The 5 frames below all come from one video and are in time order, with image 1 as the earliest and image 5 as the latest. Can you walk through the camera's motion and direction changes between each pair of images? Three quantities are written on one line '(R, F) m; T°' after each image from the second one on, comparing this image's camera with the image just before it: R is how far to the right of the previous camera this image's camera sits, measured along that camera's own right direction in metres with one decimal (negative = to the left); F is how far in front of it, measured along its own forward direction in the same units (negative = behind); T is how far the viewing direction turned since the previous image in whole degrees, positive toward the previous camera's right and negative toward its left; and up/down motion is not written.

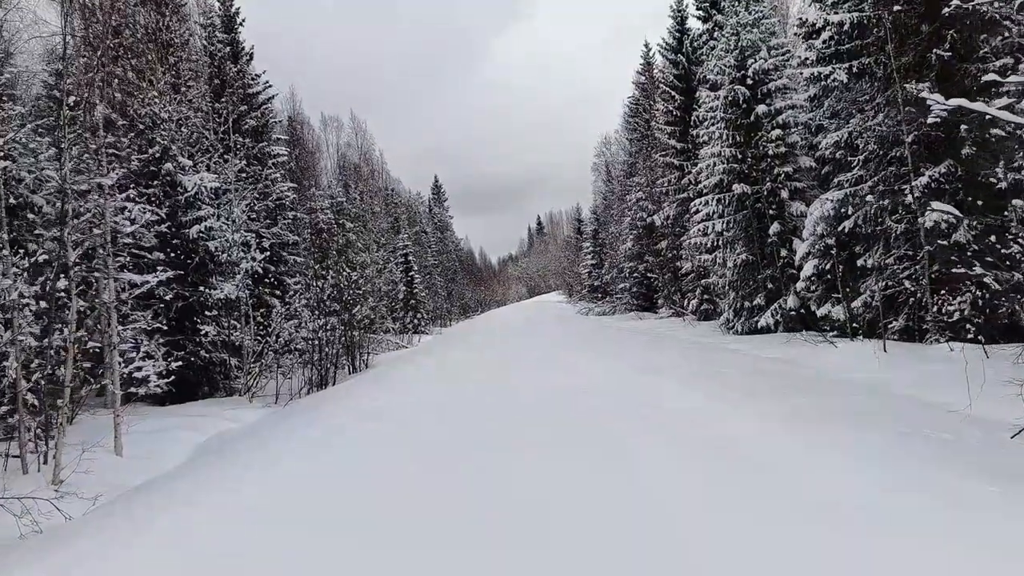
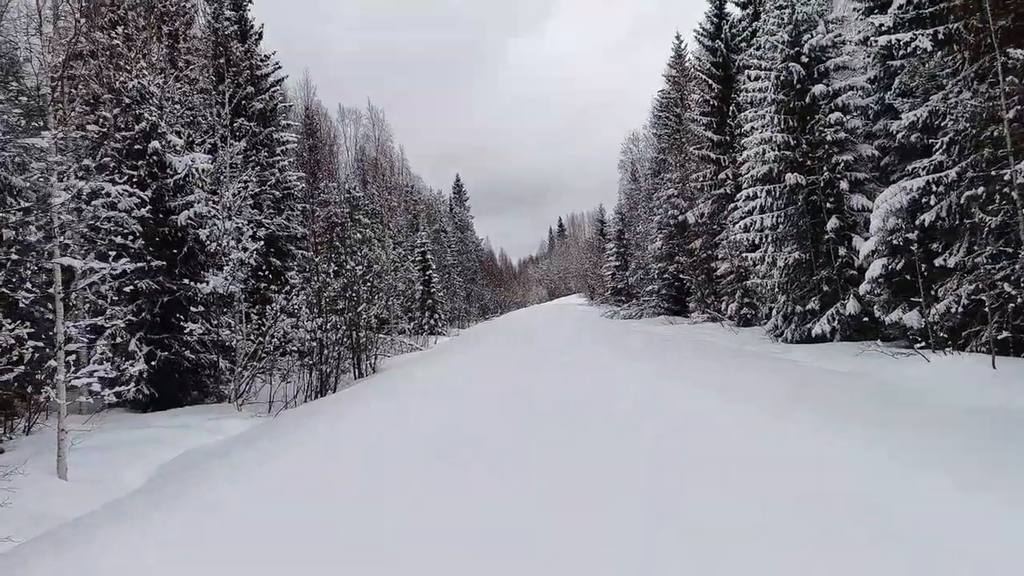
(0.0, +1.1) m; -2°
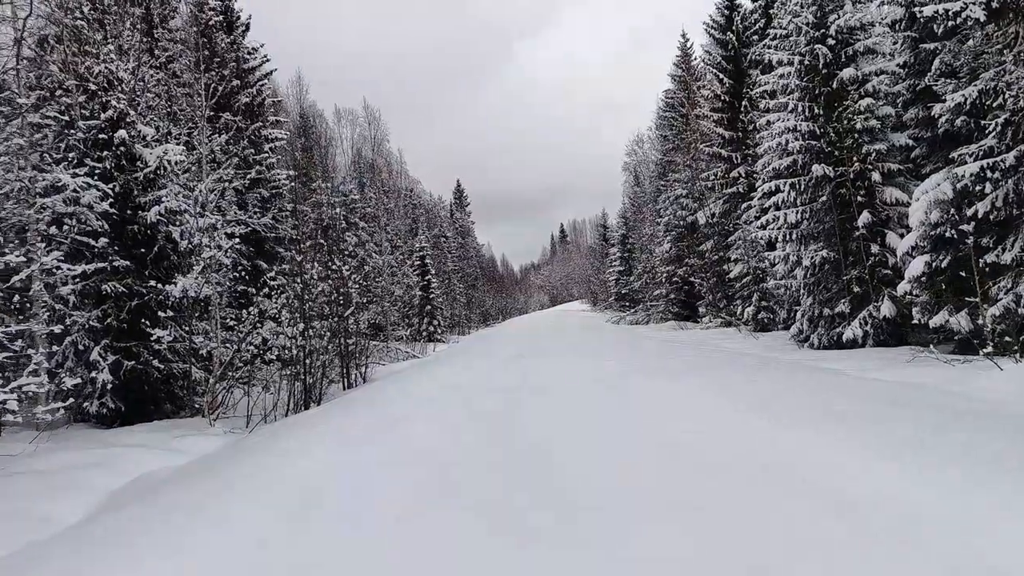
(0.0, +0.9) m; 0°
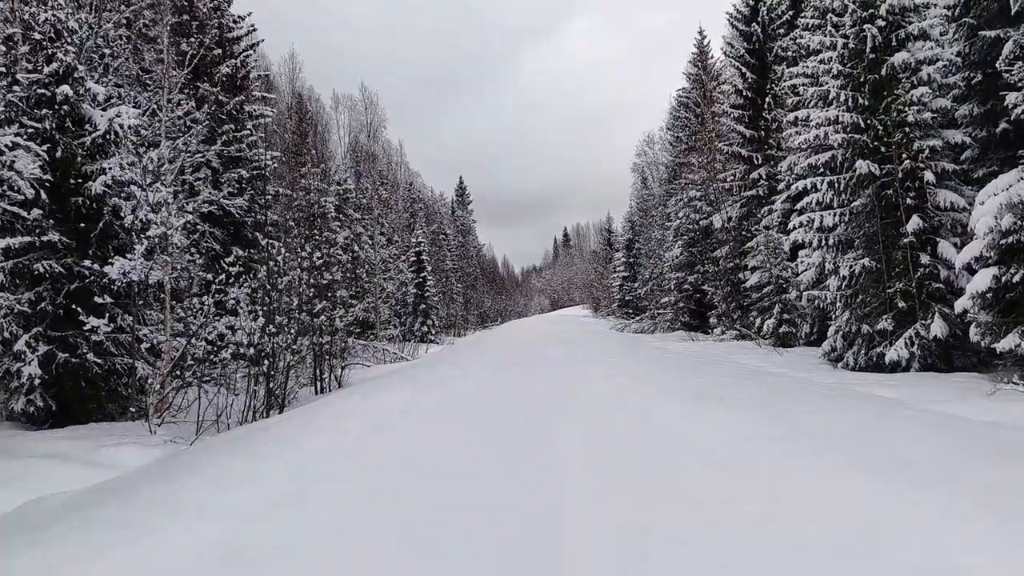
(+0.1, +1.2) m; 0°
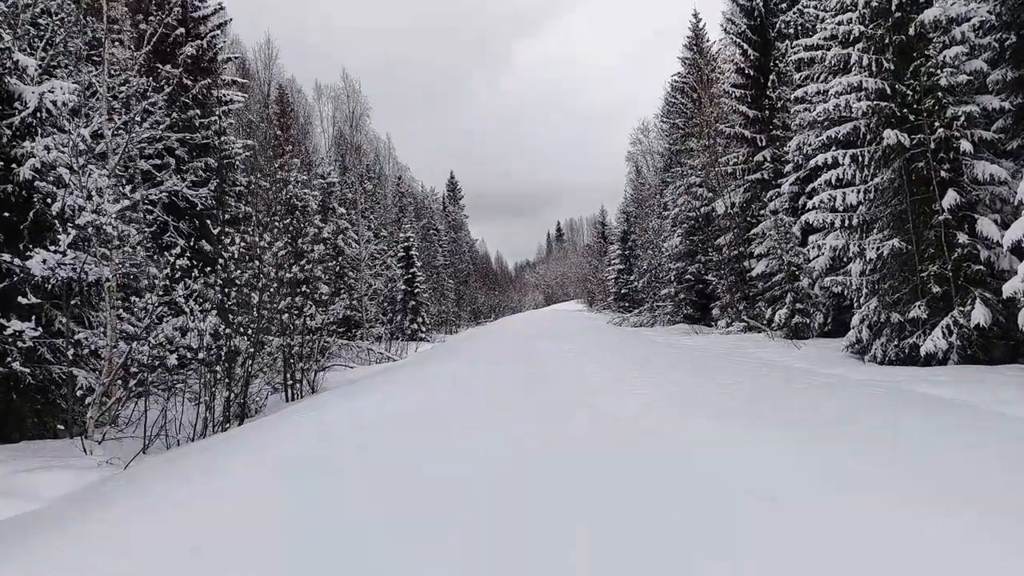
(0.0, +0.9) m; +1°
